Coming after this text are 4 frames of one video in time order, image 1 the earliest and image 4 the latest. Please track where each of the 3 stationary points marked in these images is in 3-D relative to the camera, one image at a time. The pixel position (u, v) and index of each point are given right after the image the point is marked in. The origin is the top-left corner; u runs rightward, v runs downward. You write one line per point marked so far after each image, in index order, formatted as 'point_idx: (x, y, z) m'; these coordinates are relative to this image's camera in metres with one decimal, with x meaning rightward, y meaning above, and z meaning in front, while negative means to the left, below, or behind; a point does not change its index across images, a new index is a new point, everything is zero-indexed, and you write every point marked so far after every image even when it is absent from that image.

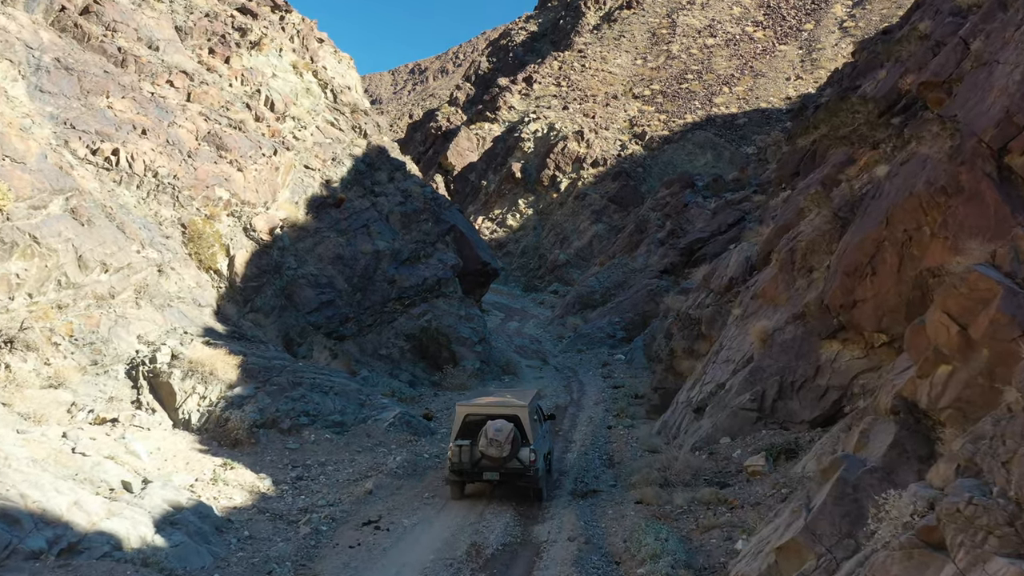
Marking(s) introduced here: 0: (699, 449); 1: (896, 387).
0: (+2.2, -1.9, +13.1) m
1: (+2.5, -0.7, +7.4) m
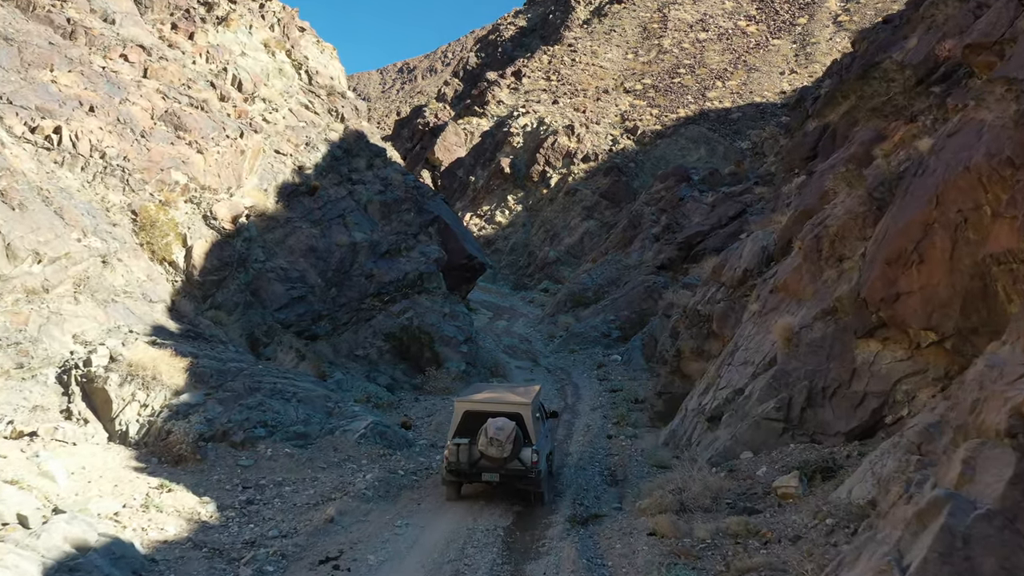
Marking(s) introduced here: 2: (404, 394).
0: (+2.1, -1.8, +11.3) m
1: (+2.5, -0.6, +5.7) m
2: (-1.8, -1.8, +18.7) m
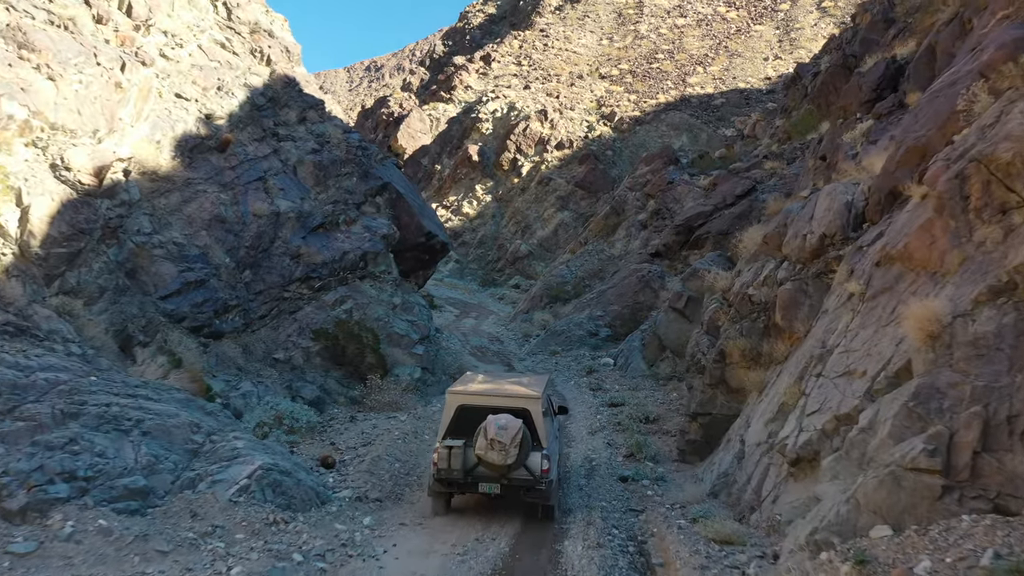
0: (+1.9, -1.6, +6.7) m
1: (+2.5, -0.3, +1.1) m
2: (-2.2, -1.5, +14.0) m
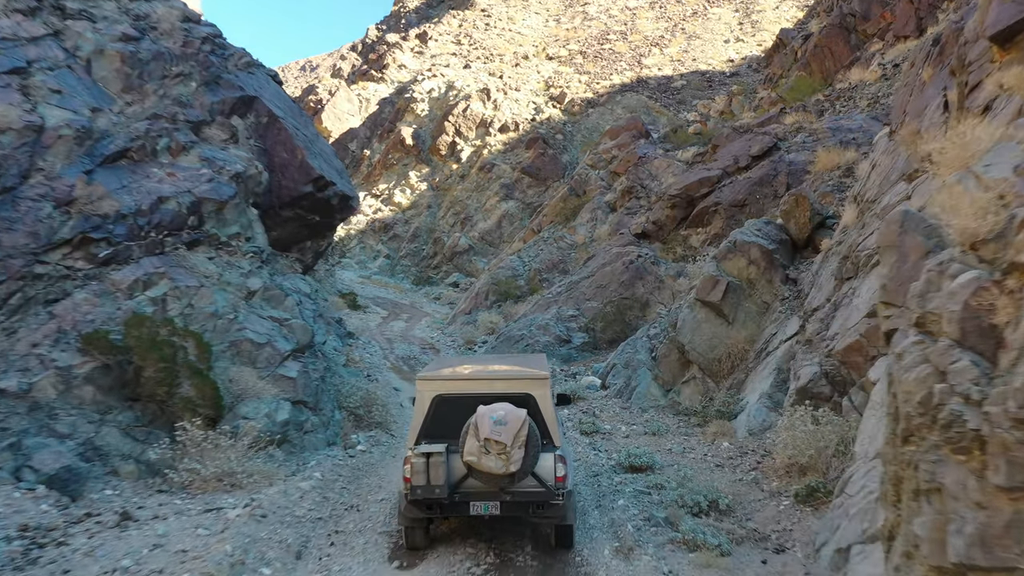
0: (+1.9, -1.3, +0.1) m
1: (+2.8, -0.1, -5.5) m
2: (-2.5, -1.3, +7.1) m
